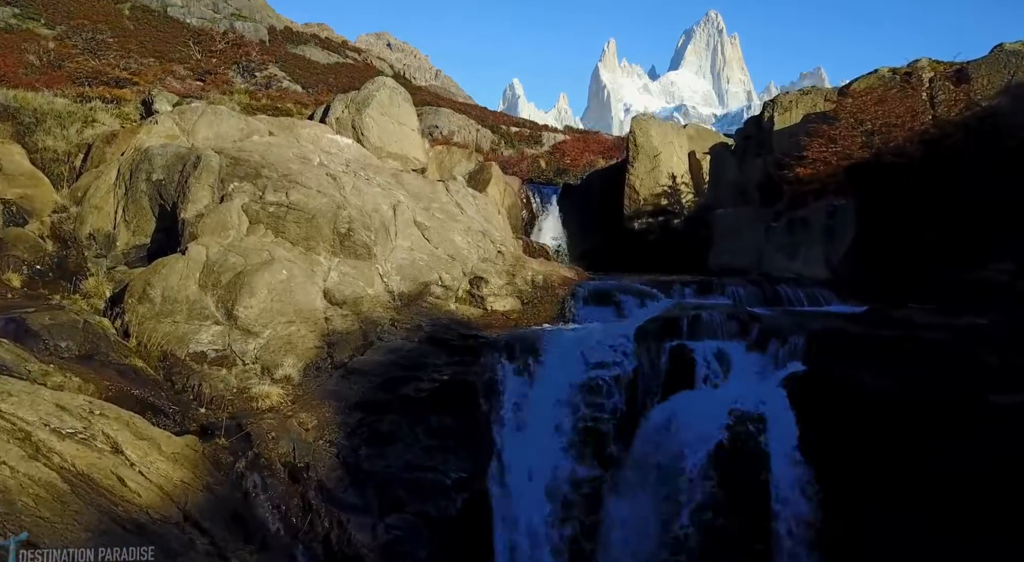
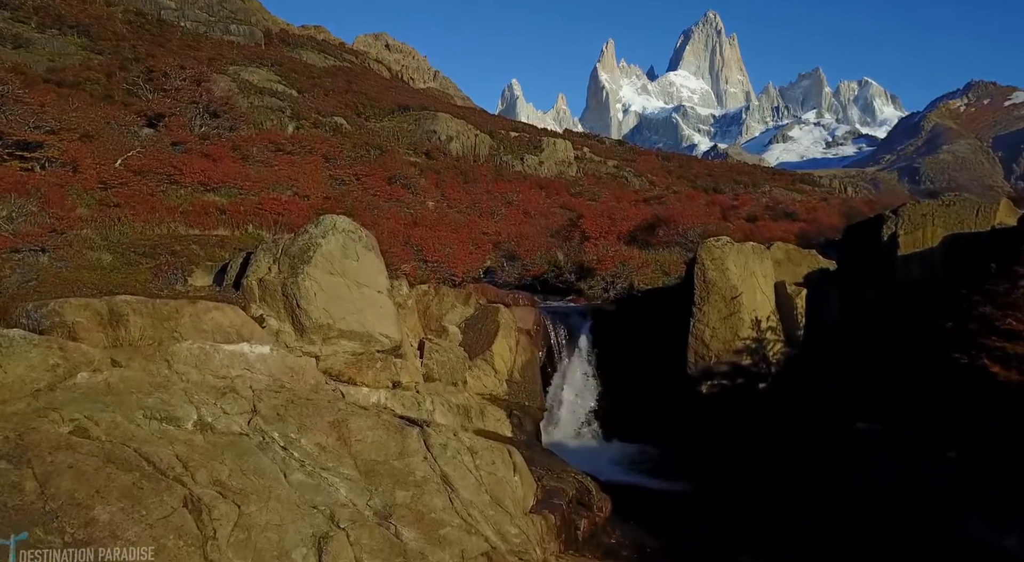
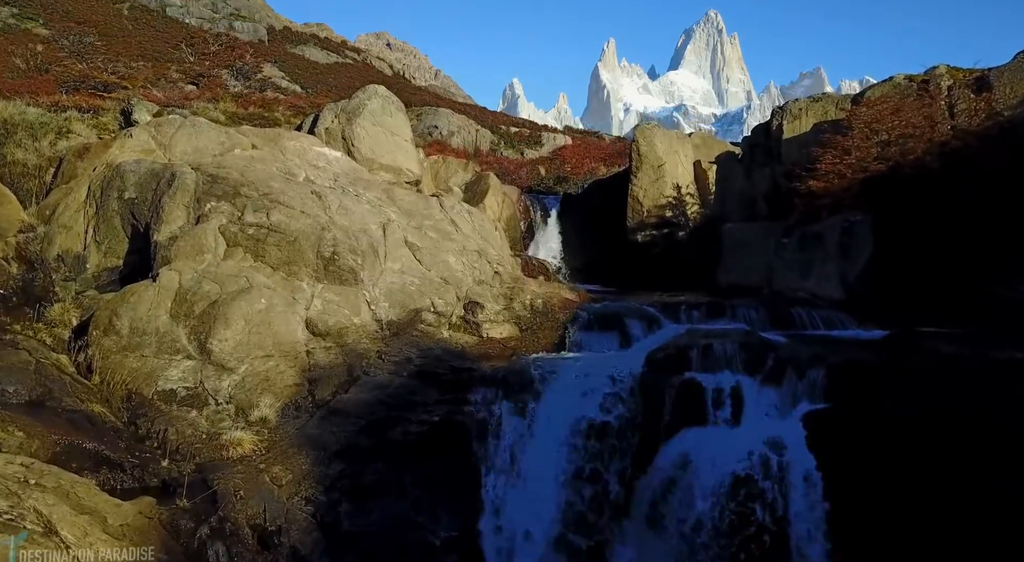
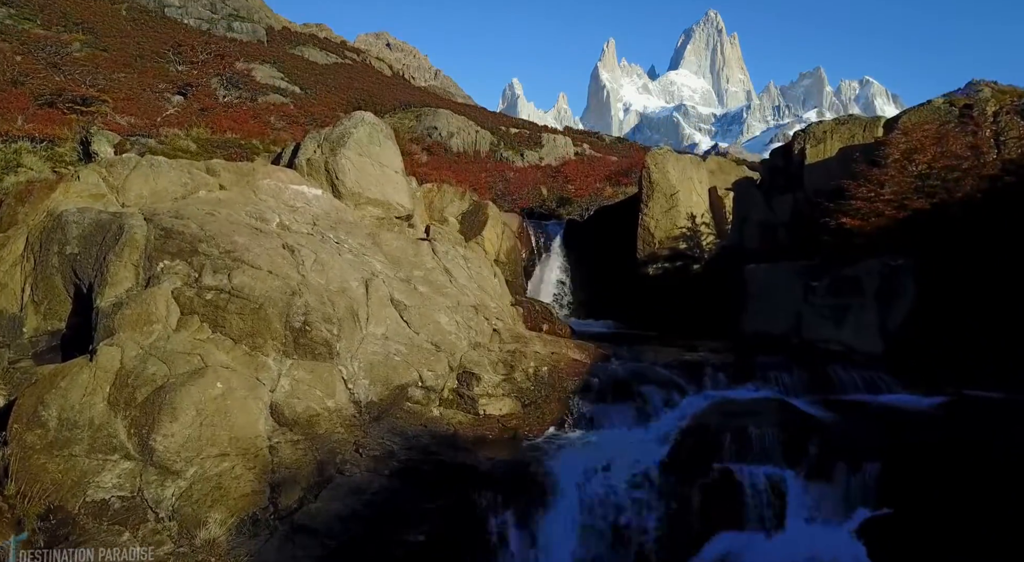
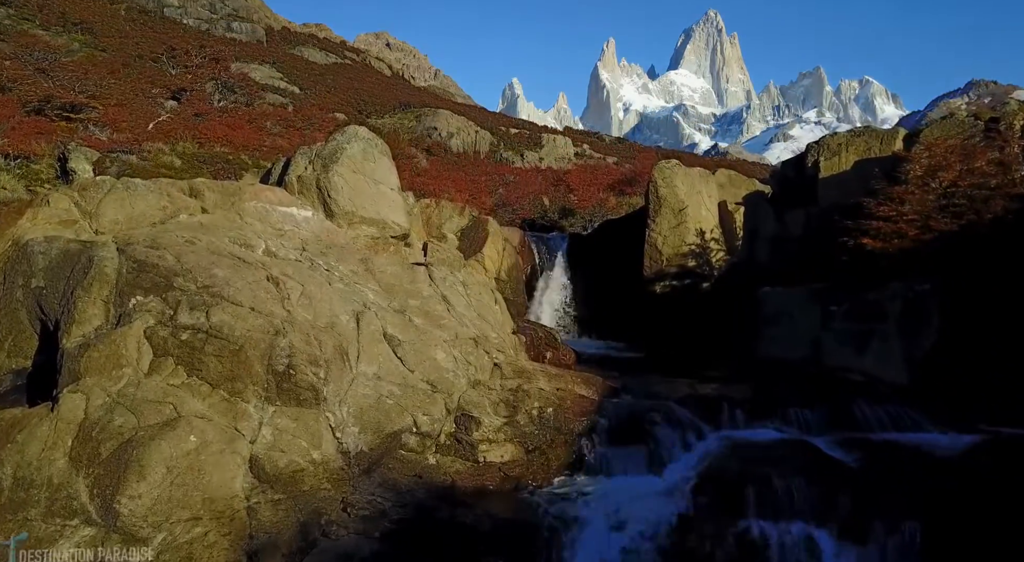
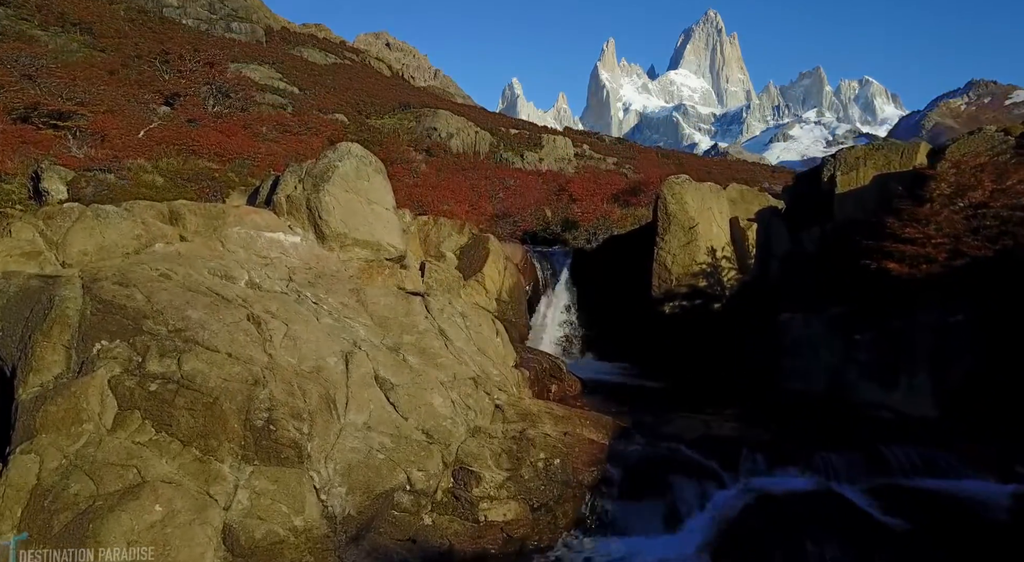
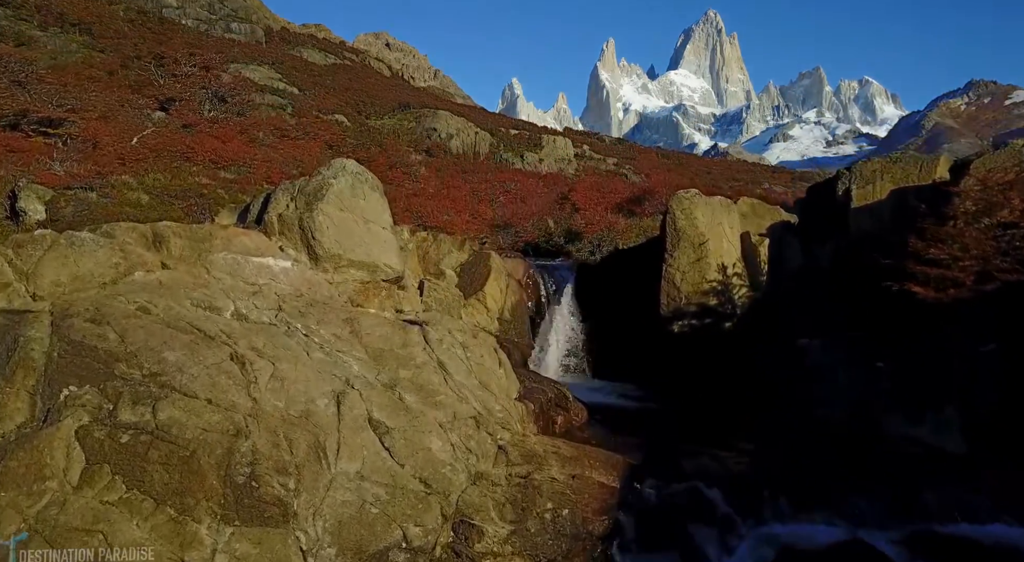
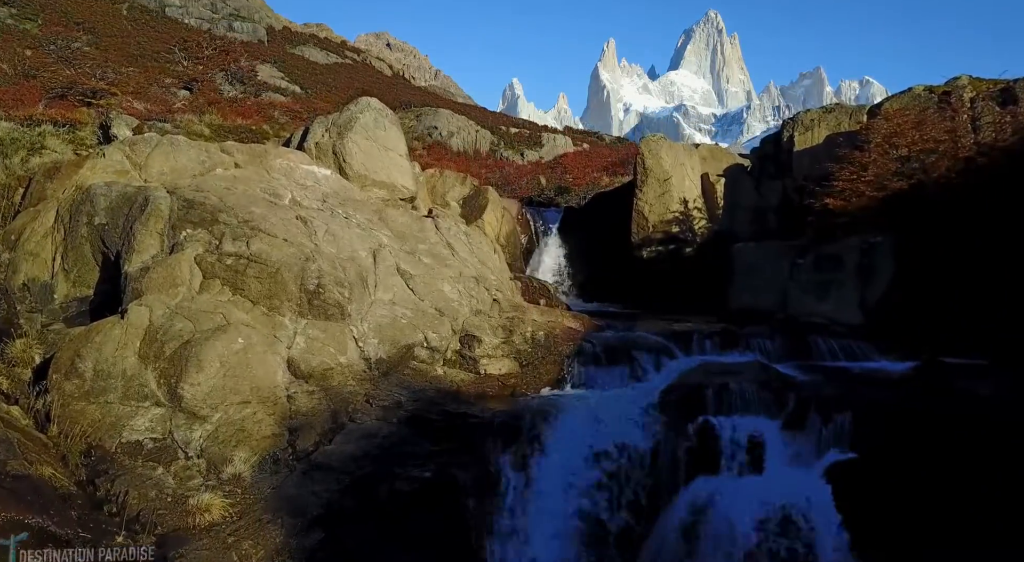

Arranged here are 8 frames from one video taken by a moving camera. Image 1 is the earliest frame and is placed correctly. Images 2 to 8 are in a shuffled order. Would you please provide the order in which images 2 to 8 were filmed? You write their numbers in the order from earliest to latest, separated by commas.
3, 8, 4, 5, 6, 7, 2
